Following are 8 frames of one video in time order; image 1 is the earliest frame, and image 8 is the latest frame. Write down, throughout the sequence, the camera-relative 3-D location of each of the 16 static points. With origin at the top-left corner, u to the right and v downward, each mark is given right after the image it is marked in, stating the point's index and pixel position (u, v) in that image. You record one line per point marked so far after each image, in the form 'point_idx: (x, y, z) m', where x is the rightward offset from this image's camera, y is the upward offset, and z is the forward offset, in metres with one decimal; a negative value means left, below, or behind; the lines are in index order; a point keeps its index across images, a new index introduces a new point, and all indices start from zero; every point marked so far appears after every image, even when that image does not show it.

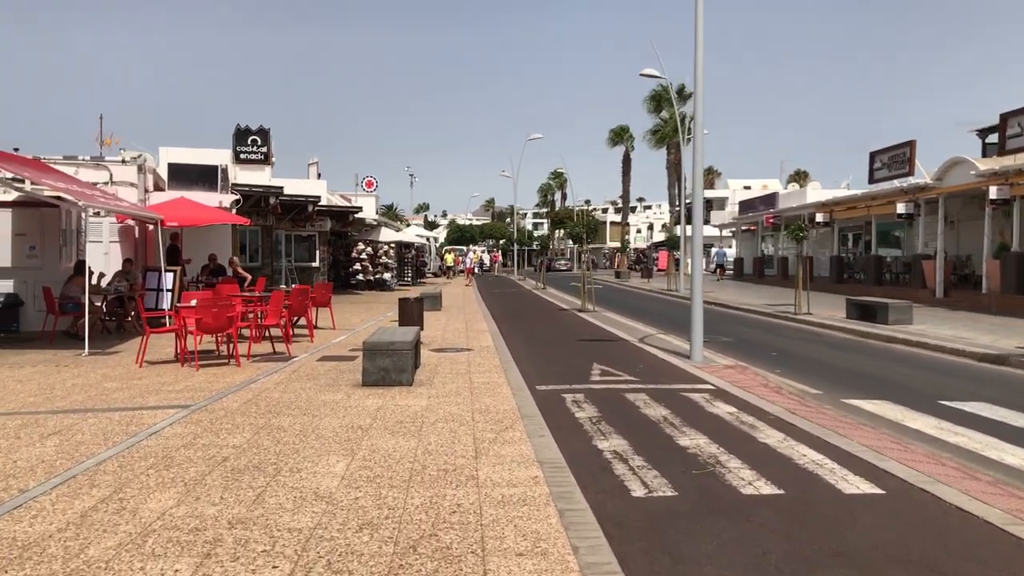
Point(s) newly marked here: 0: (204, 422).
0: (-2.7, -1.2, +7.6) m
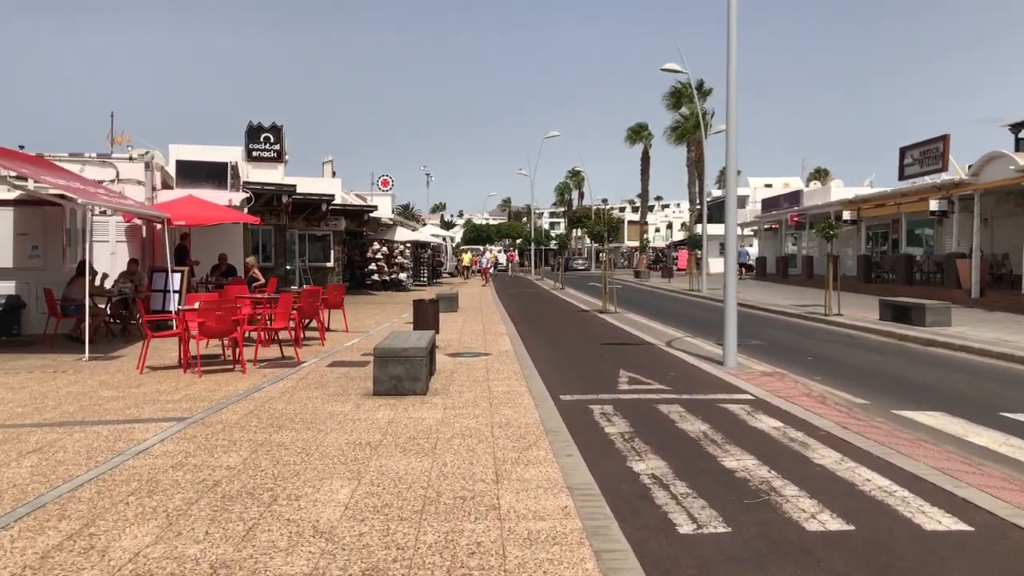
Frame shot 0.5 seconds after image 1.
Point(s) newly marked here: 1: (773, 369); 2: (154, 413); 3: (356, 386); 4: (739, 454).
0: (-2.5, -1.2, +7.0) m
1: (+3.5, -1.1, +11.6) m
2: (-3.4, -1.2, +8.2) m
3: (-1.8, -1.1, +9.7) m
4: (+1.7, -1.2, +6.4) m
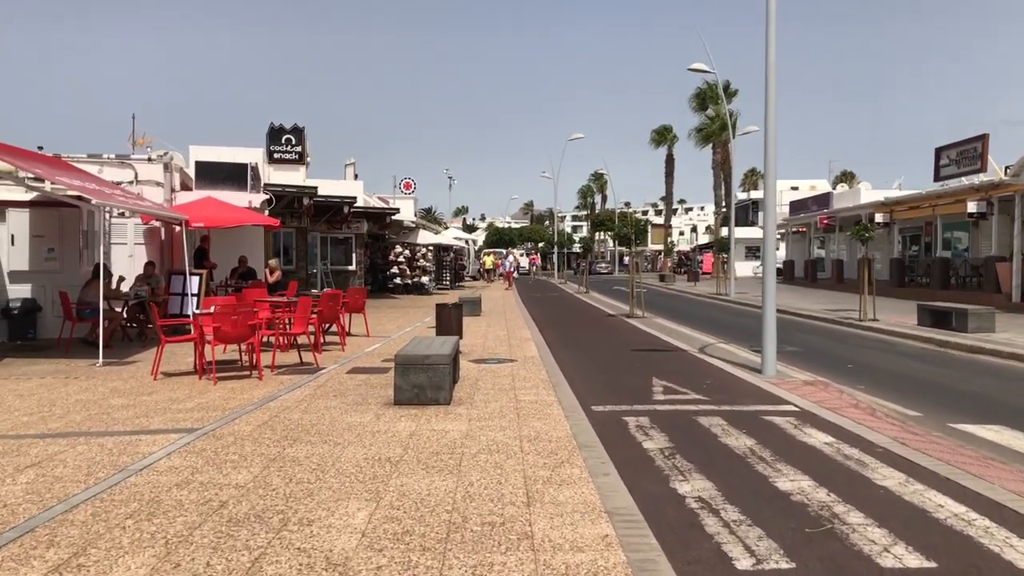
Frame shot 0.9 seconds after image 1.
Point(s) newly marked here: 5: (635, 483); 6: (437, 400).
0: (-2.3, -1.2, +6.5) m
1: (+3.8, -1.1, +11.0) m
2: (-3.1, -1.2, +7.8) m
3: (-1.5, -1.2, +9.3) m
4: (+1.9, -1.3, +5.9) m
5: (+0.8, -1.3, +5.8) m
6: (-0.8, -1.1, +8.7) m
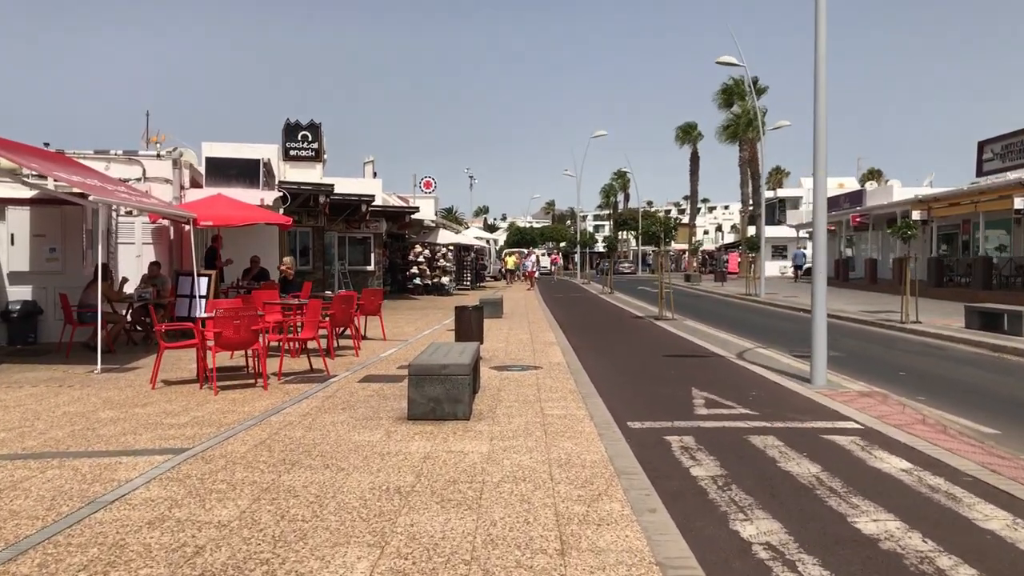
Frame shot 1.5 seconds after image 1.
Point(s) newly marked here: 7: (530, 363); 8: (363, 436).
0: (-2.1, -1.3, +5.7) m
1: (+4.1, -1.2, +10.0) m
2: (-2.9, -1.2, +7.0) m
3: (-1.2, -1.2, +8.4) m
4: (+2.1, -1.3, +4.9) m
5: (+1.0, -1.3, +4.9) m
6: (-0.5, -1.1, +7.8) m
7: (+0.3, -1.1, +12.3) m
8: (-1.2, -1.2, +7.2) m
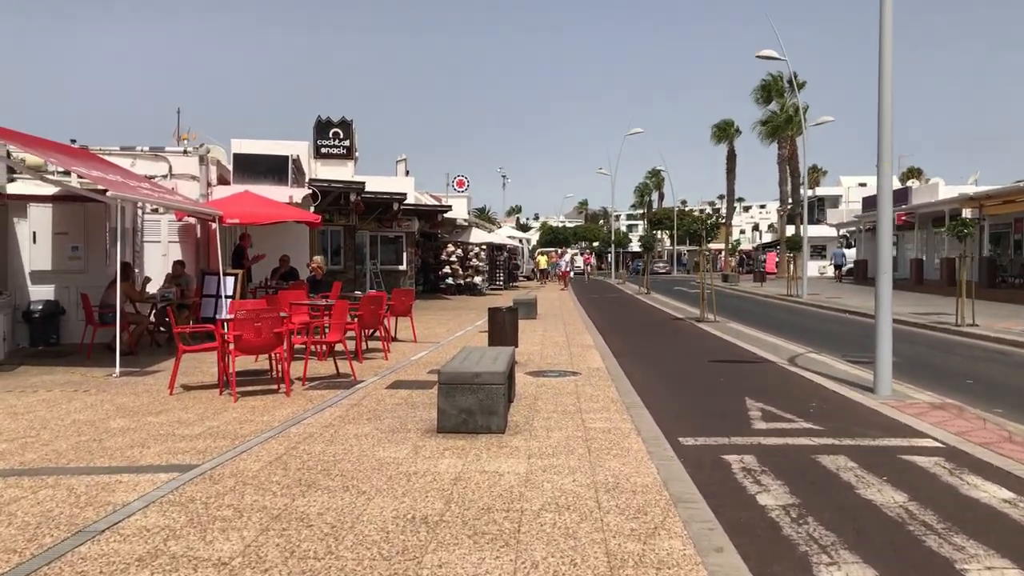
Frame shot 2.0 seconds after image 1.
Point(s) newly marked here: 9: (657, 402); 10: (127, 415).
0: (-1.9, -1.3, +5.1) m
1: (+4.5, -1.2, +9.2) m
2: (-2.6, -1.3, +6.4) m
3: (-0.9, -1.2, +7.8) m
4: (+2.3, -1.3, +4.2) m
5: (+1.2, -1.3, +4.1) m
6: (-0.2, -1.2, +7.2) m
7: (+0.8, -1.1, +11.6) m
8: (-0.9, -1.2, +6.6) m
9: (+1.5, -1.2, +9.1) m
10: (-3.7, -1.2, +8.3) m
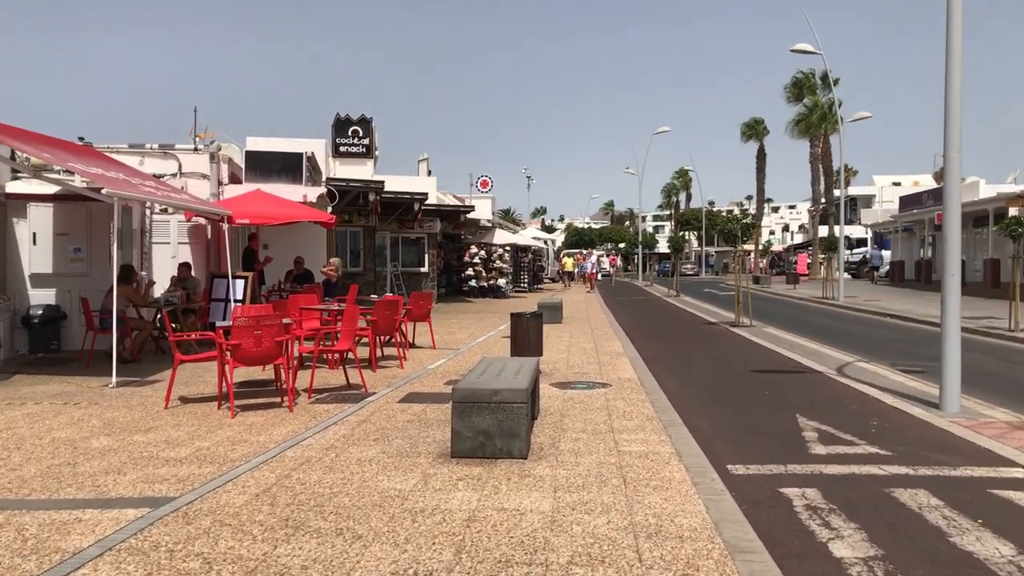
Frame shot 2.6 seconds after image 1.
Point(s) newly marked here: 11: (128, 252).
0: (-1.8, -1.3, +4.3) m
1: (+4.8, -1.2, +8.2) m
2: (-2.5, -1.3, +5.6) m
3: (-0.7, -1.2, +6.9) m
4: (+2.4, -1.3, +3.3) m
5: (+1.3, -1.4, +3.2) m
6: (0.0, -1.2, +6.3) m
7: (+1.1, -1.1, +10.7) m
8: (-0.8, -1.3, +5.7) m
9: (+1.7, -1.2, +8.1) m
10: (-3.5, -1.3, +7.6) m
11: (-6.6, +0.6, +14.8) m
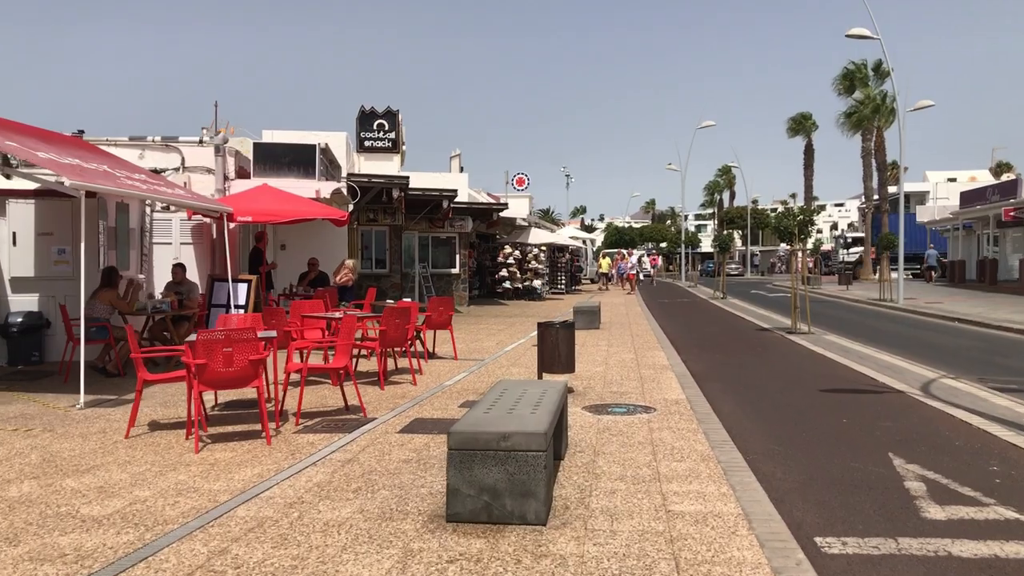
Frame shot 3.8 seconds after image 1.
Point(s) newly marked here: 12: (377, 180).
0: (-1.8, -1.4, +2.8) m
1: (+4.9, -1.3, +6.4) m
2: (-2.4, -1.4, +4.2) m
3: (-0.6, -1.3, +5.4) m
4: (+2.3, -1.4, +1.6) m
5: (+1.2, -1.4, +1.7) m
6: (+0.1, -1.3, +4.8) m
7: (+1.3, -1.2, +9.1) m
8: (-0.7, -1.3, +4.2) m
9: (+1.9, -1.3, +6.5) m
10: (-3.4, -1.3, +6.2) m
11: (-6.1, +0.5, +13.6) m
12: (-3.1, +2.5, +20.0) m
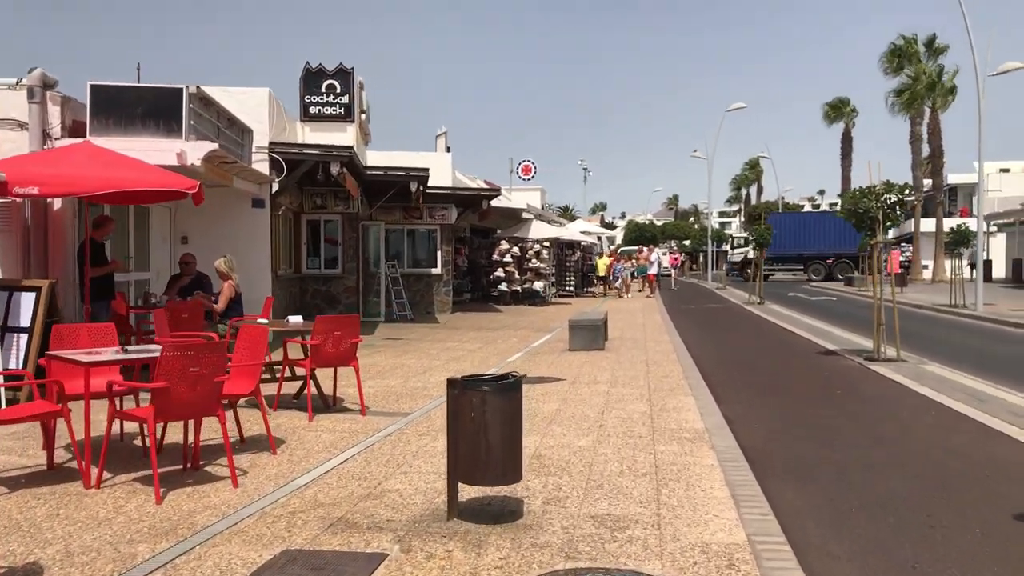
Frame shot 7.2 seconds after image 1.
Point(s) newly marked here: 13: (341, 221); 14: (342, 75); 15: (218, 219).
0: (-2.6, -1.5, -1.9) m
1: (+4.2, -1.4, +1.5) m
2: (-3.2, -1.5, -0.6) m
3: (-1.3, -1.4, +0.6) m
4: (+1.4, -1.5, -3.3) m
5: (+0.4, -1.6, -3.2) m
6: (-0.7, -1.4, -0.1) m
7: (+0.7, -1.3, +4.2) m
8: (-1.5, -1.5, -0.6) m
9: (+1.2, -1.4, +1.6) m
10: (-4.1, -1.5, +1.5) m
11: (-6.6, +0.4, +8.9) m
12: (-3.5, +2.4, +15.2) m
13: (-3.7, +1.5, +18.8) m
14: (-3.6, +4.5, +18.4) m
15: (-4.9, +1.2, +14.3) m
